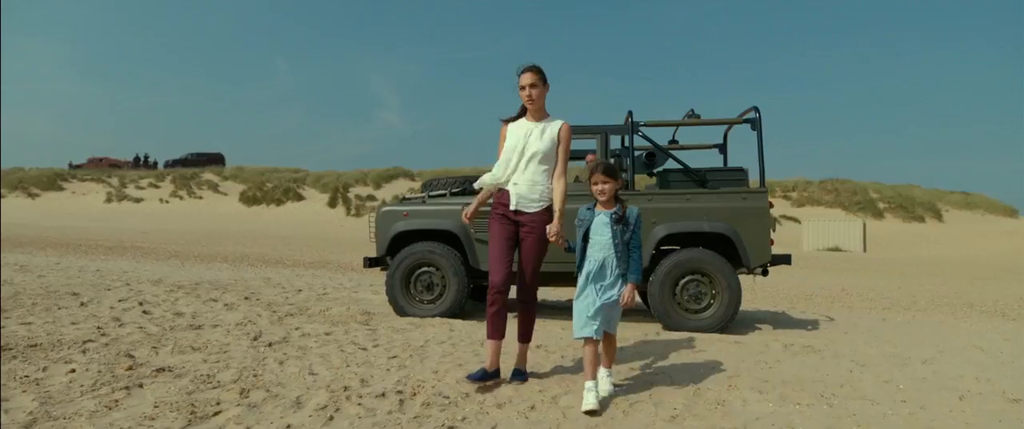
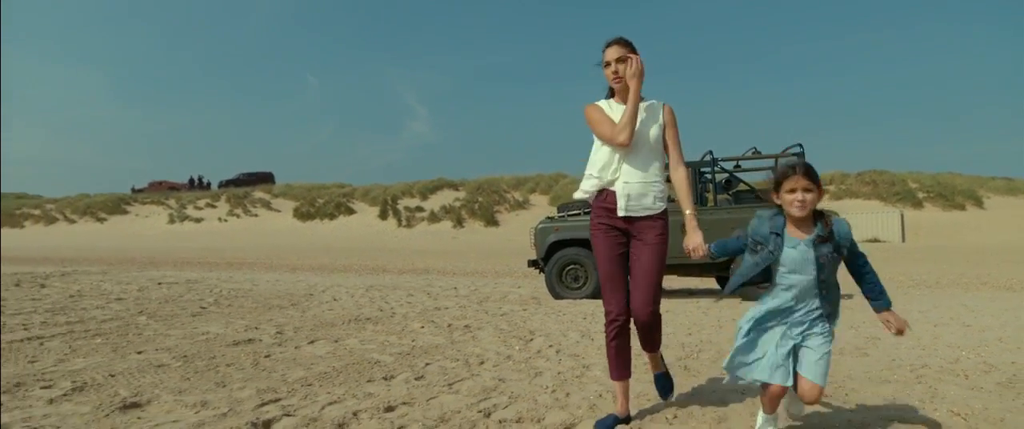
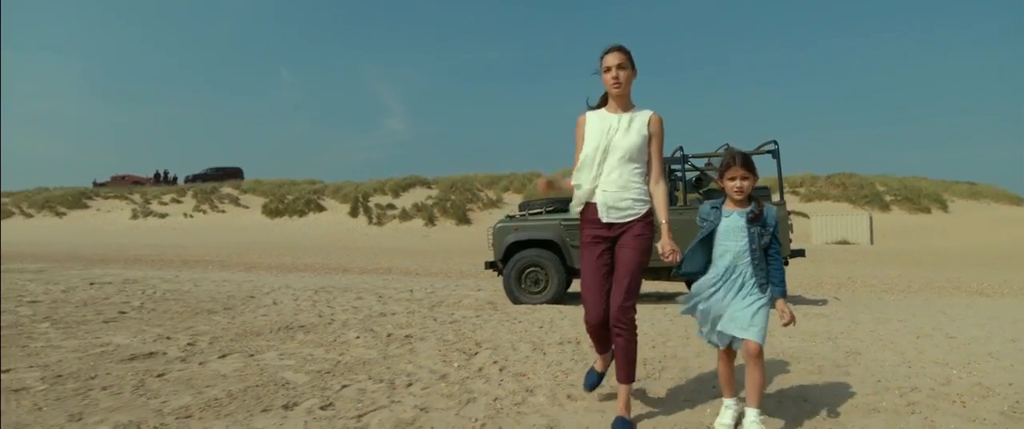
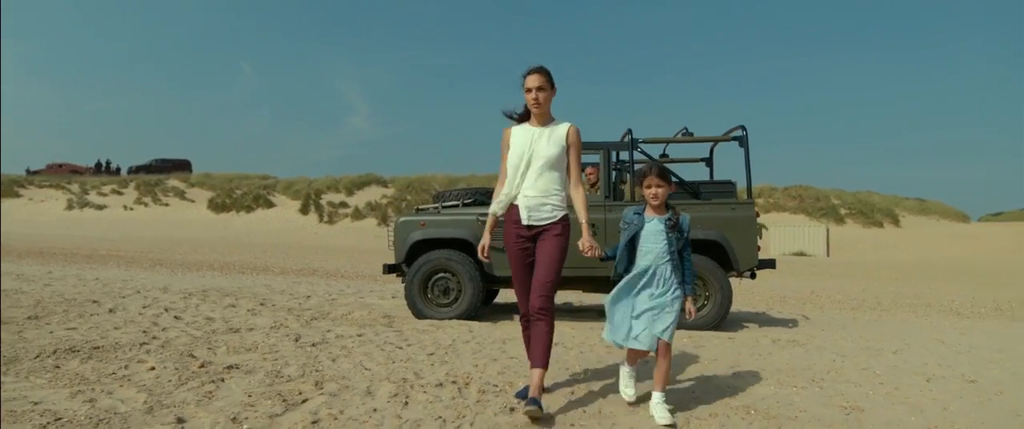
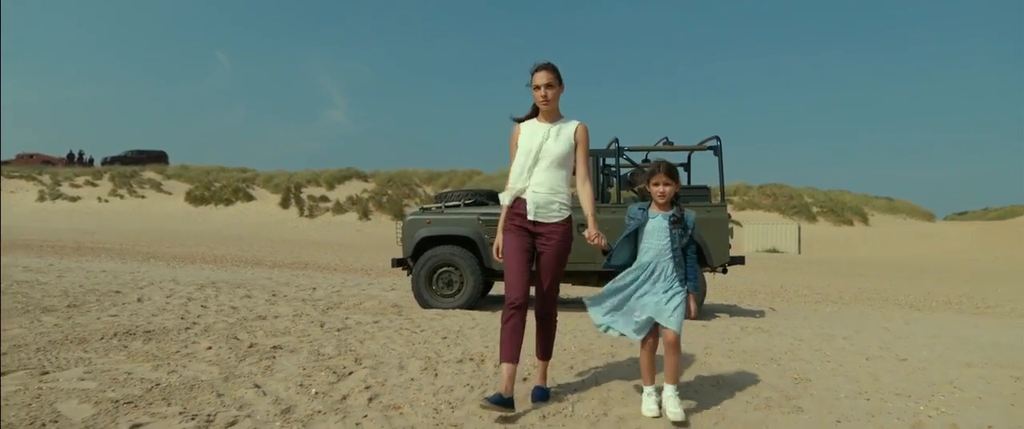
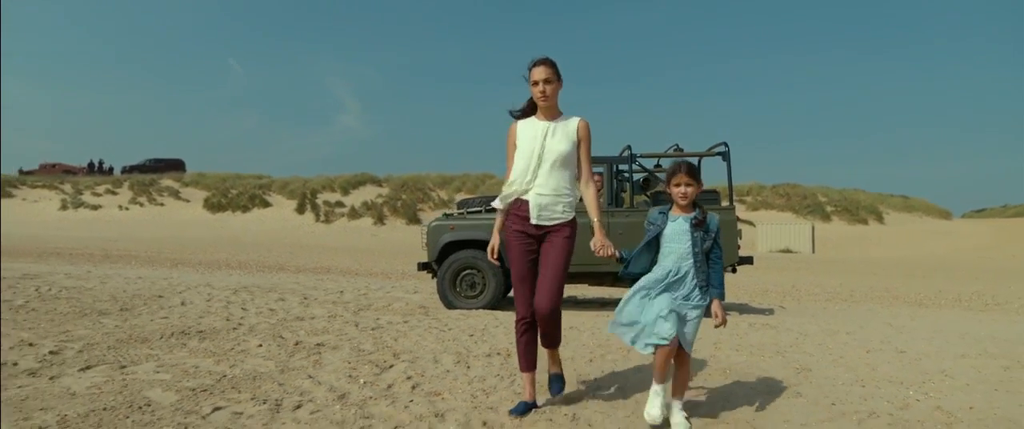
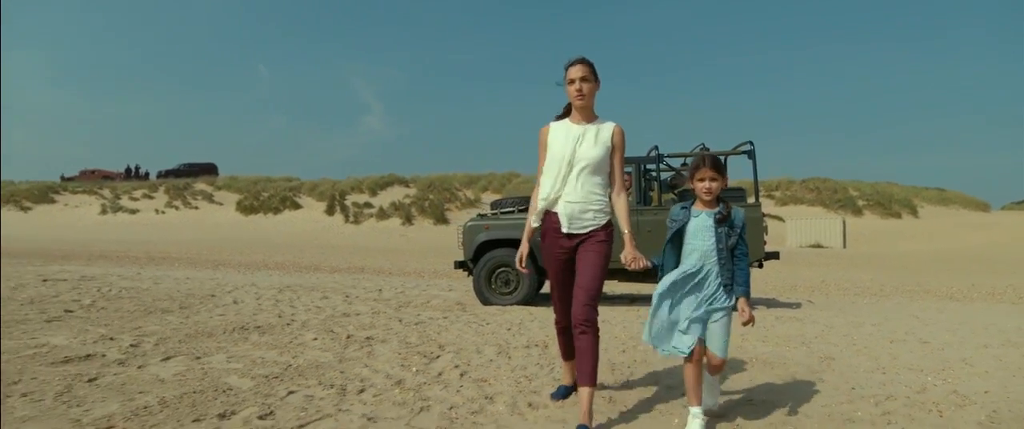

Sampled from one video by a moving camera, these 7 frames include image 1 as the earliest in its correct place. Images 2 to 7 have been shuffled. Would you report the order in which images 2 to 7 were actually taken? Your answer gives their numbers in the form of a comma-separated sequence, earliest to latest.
4, 5, 6, 7, 3, 2
